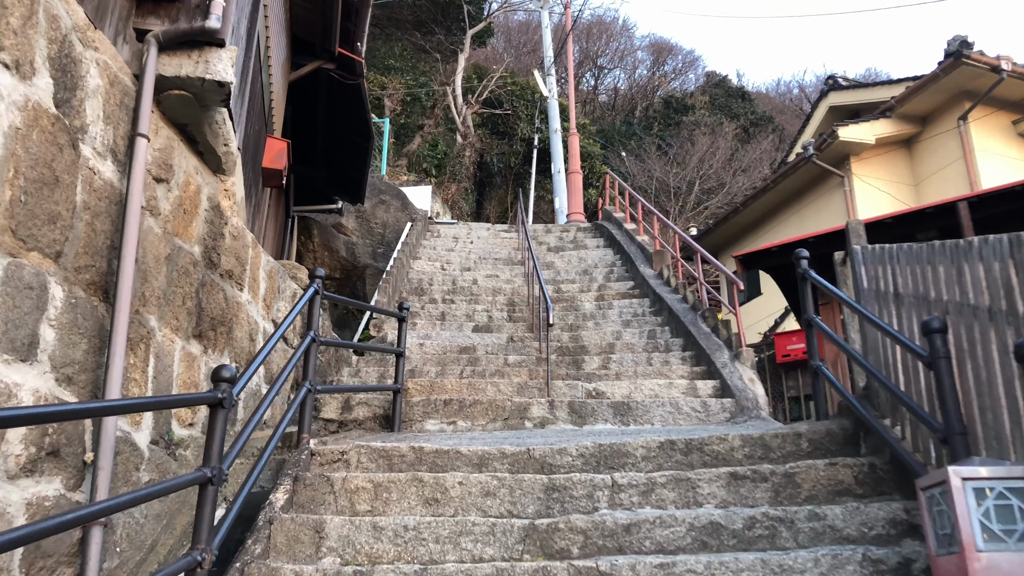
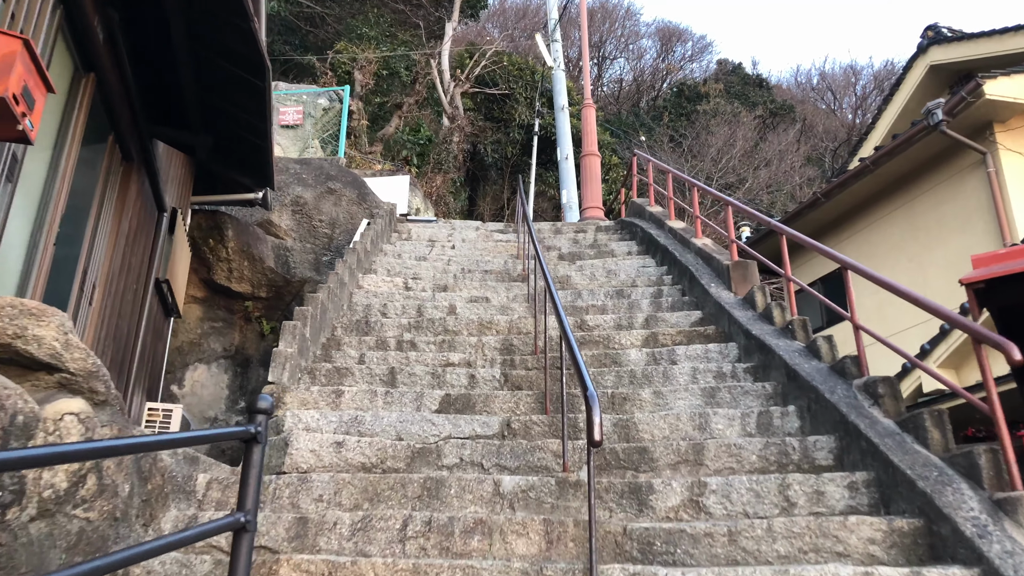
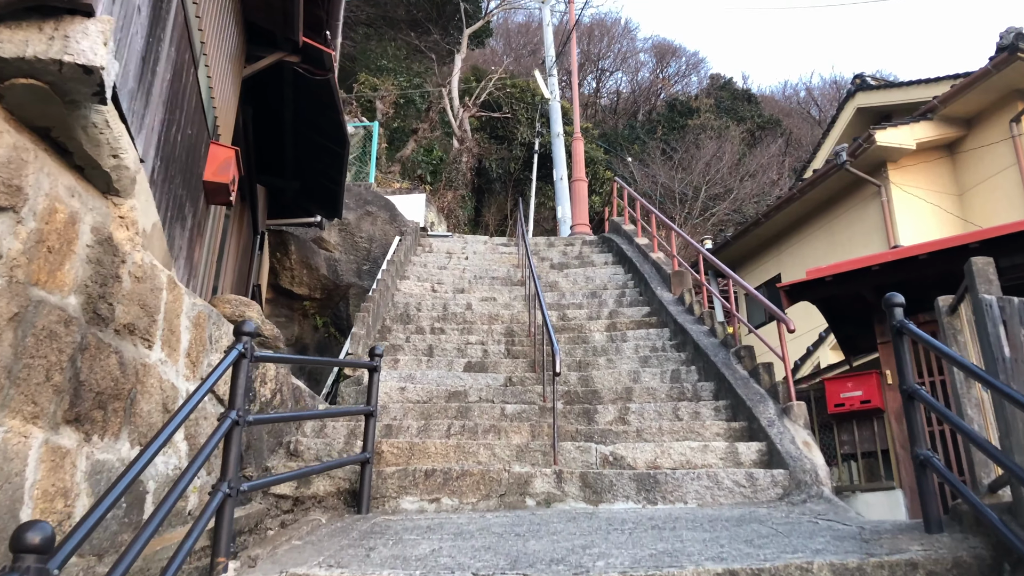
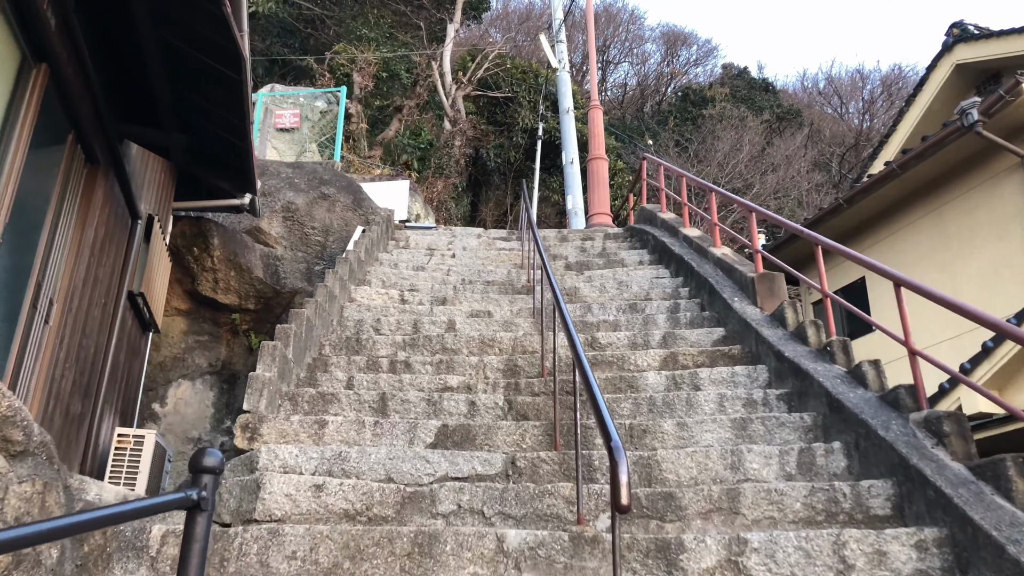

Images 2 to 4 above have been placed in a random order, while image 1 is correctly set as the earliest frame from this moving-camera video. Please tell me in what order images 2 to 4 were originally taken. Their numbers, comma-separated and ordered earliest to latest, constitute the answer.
3, 2, 4
